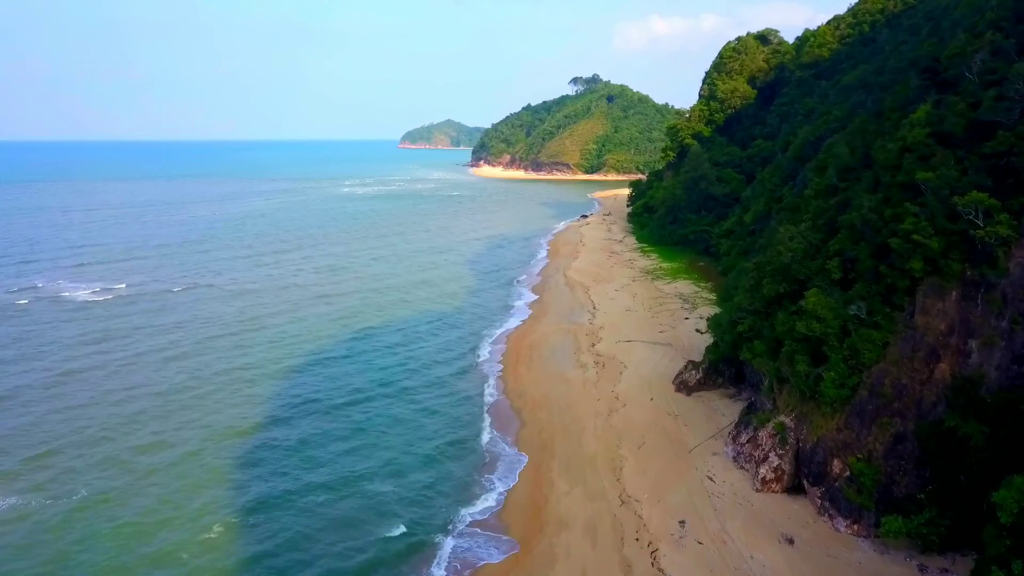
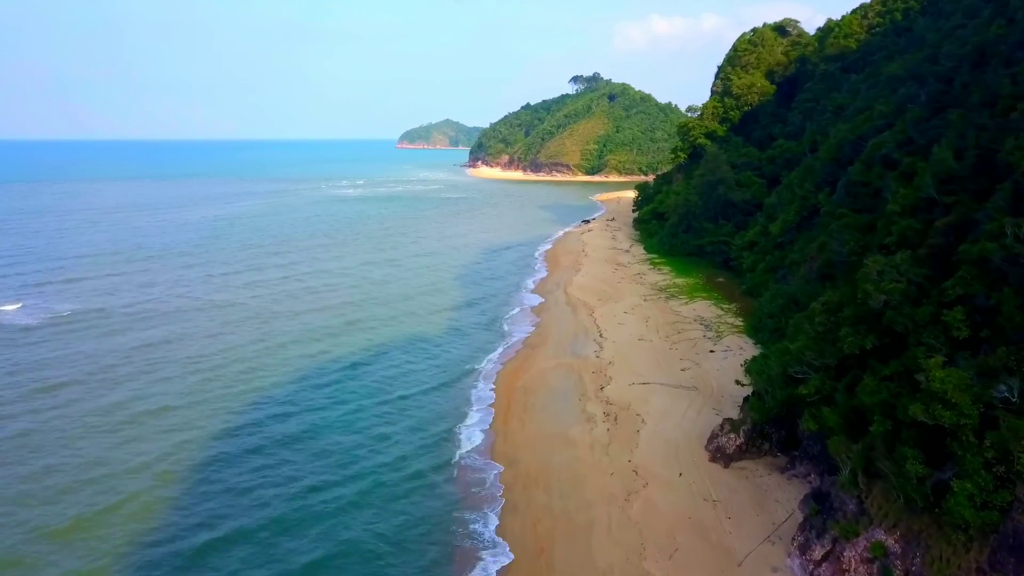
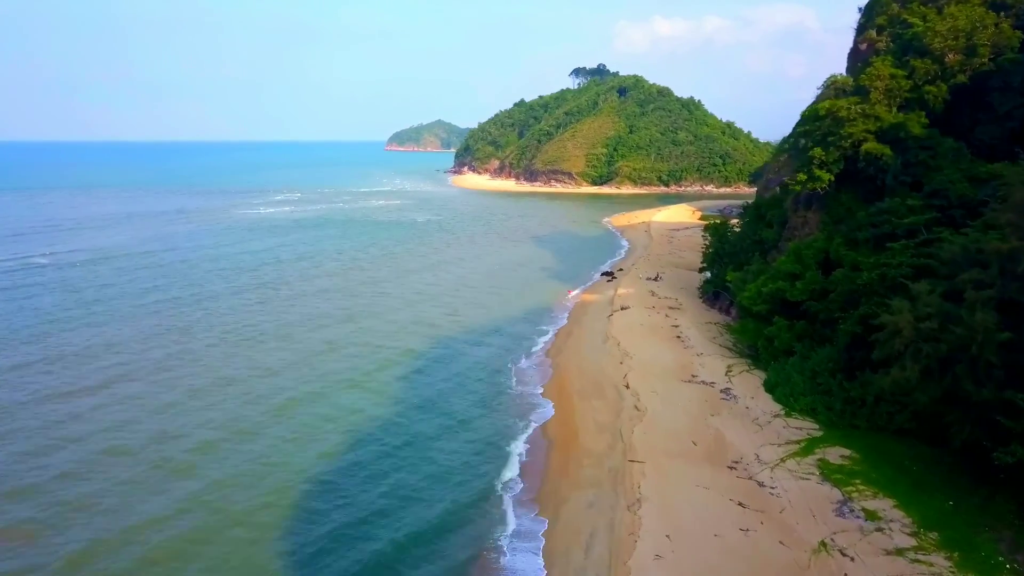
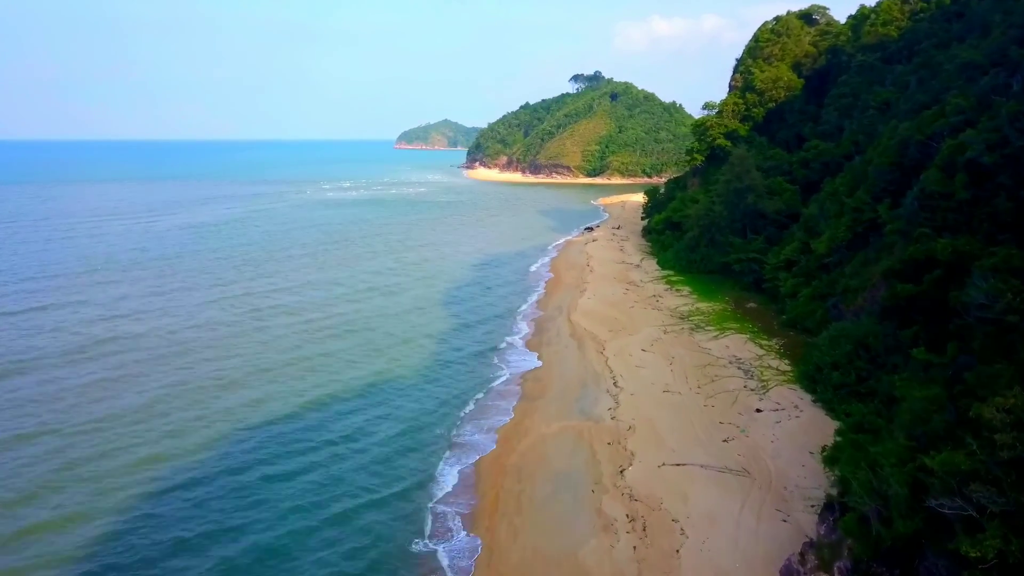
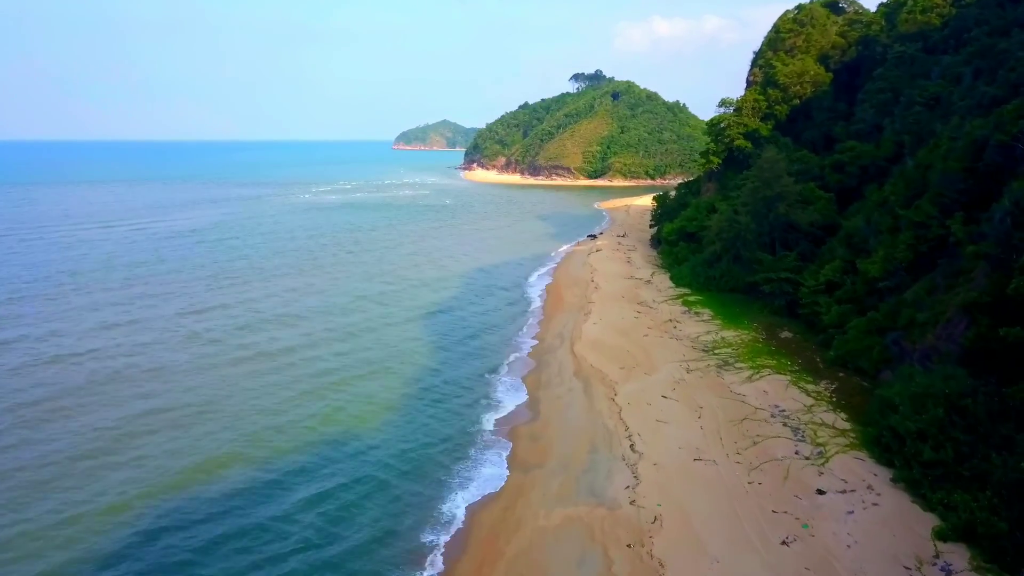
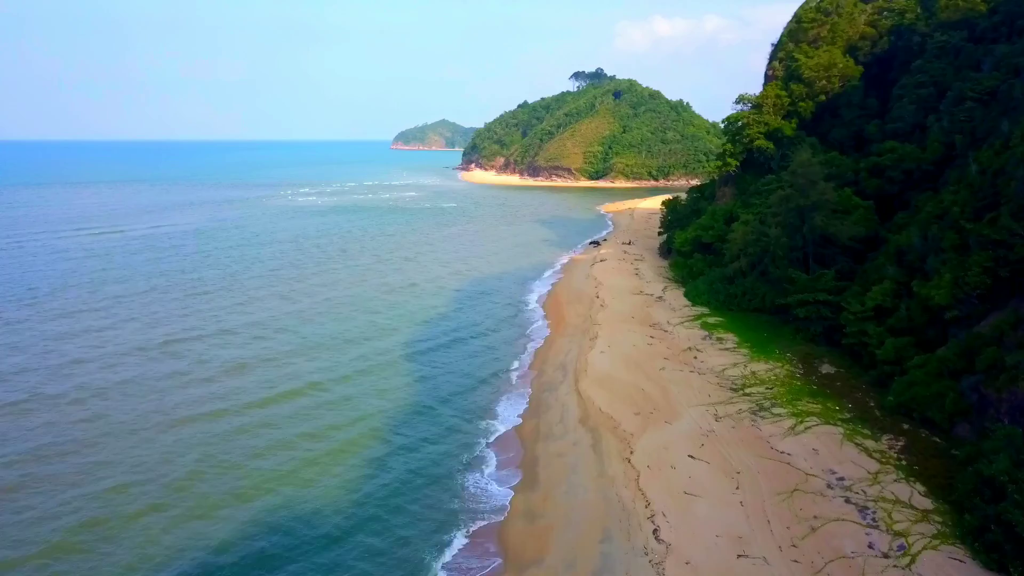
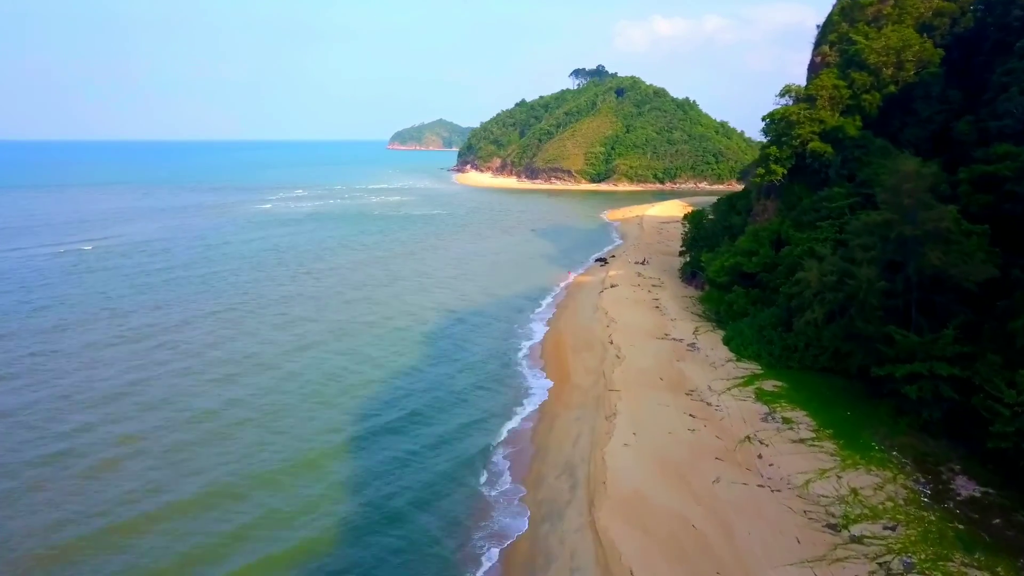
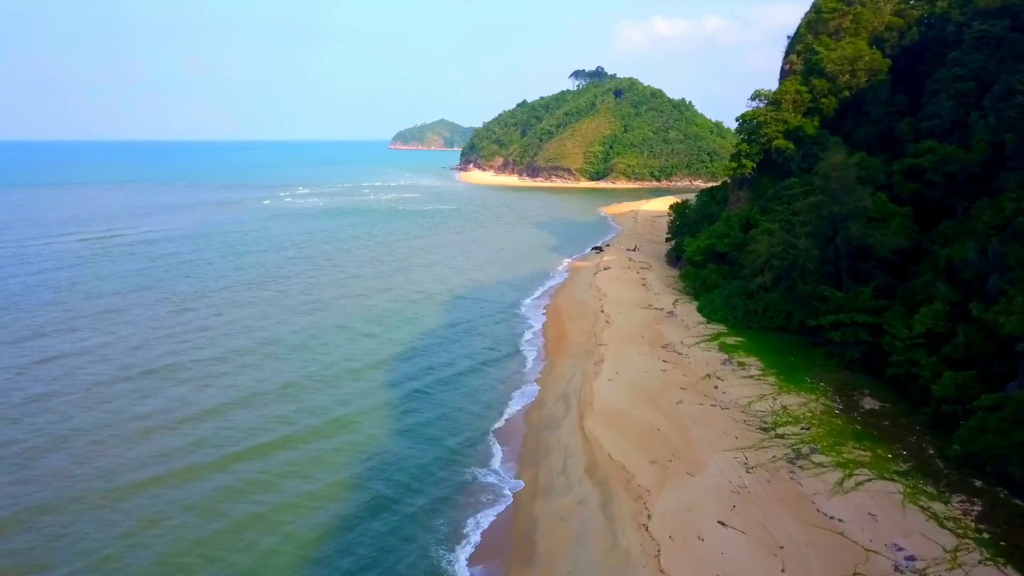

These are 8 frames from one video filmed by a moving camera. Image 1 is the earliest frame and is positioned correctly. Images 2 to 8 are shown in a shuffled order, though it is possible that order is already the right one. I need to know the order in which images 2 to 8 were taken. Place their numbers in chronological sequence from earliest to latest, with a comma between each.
2, 4, 5, 6, 8, 7, 3
